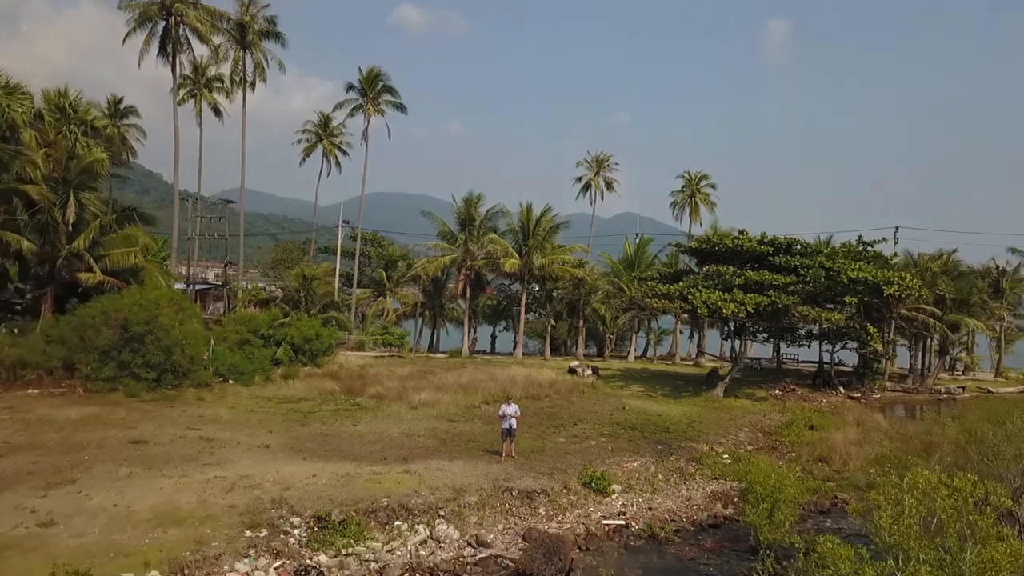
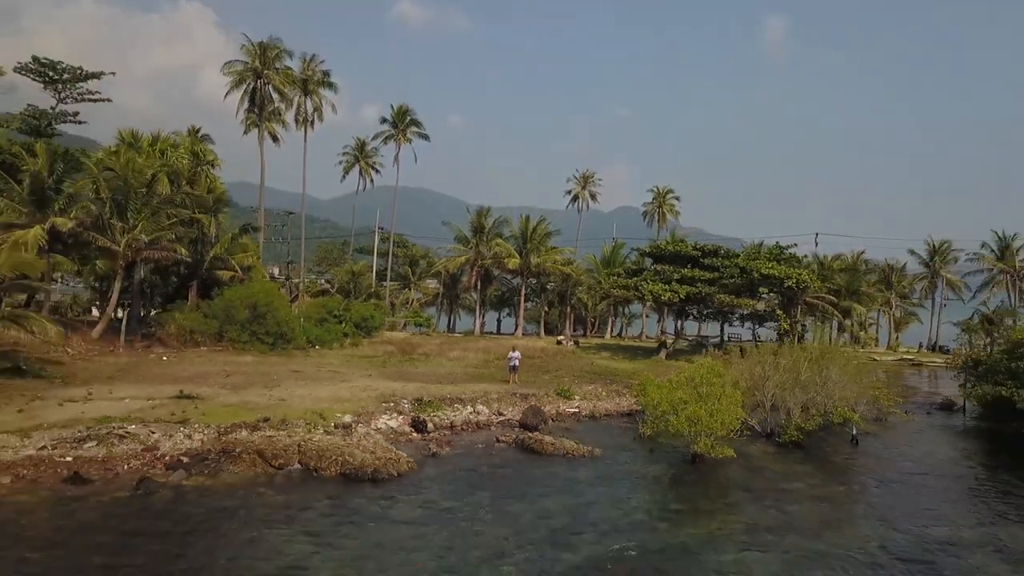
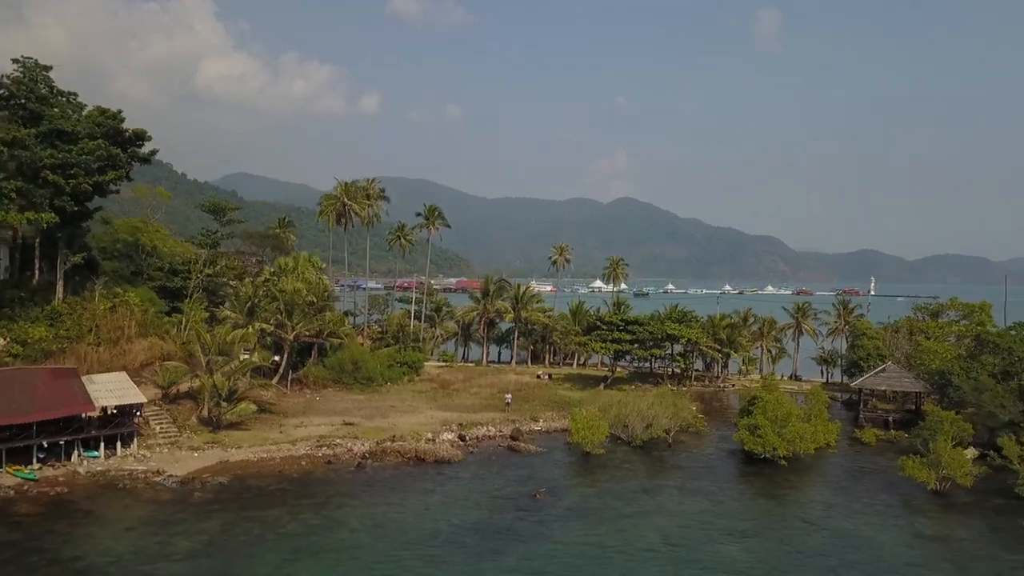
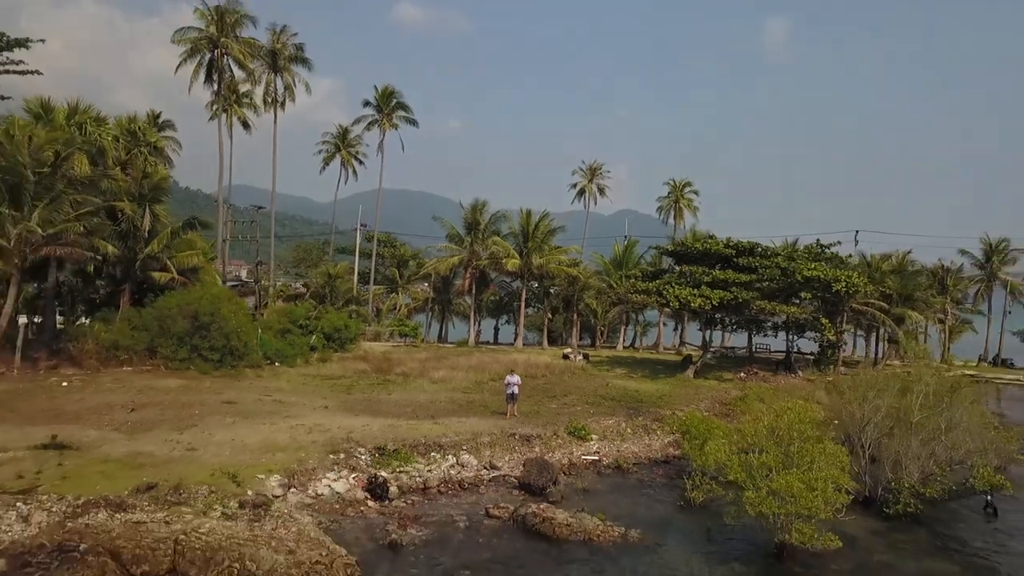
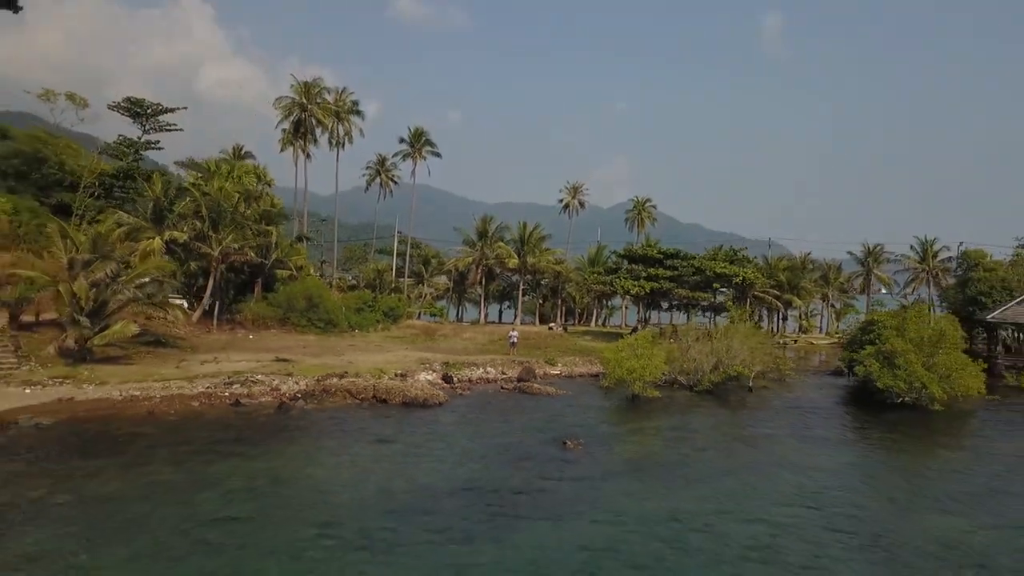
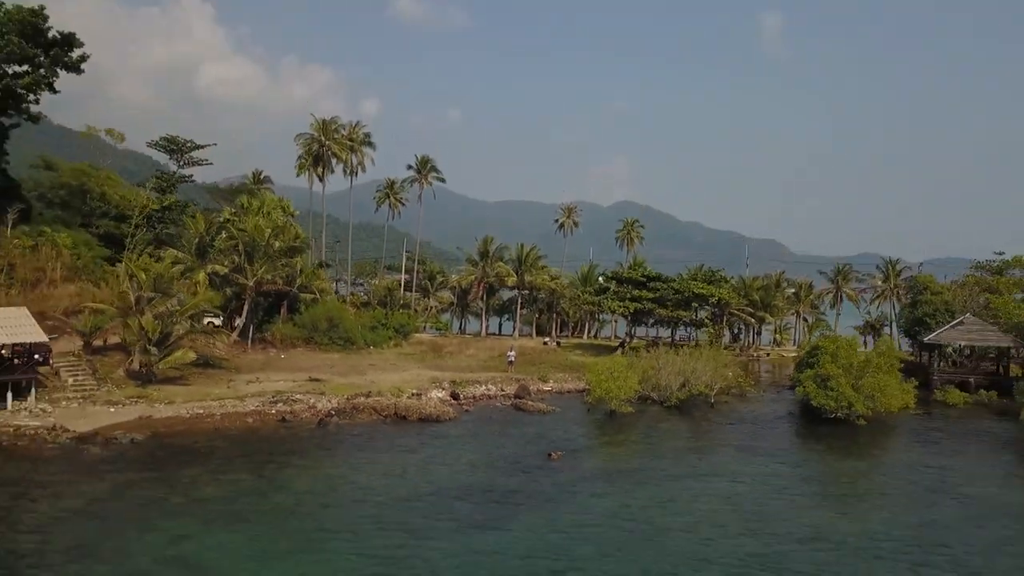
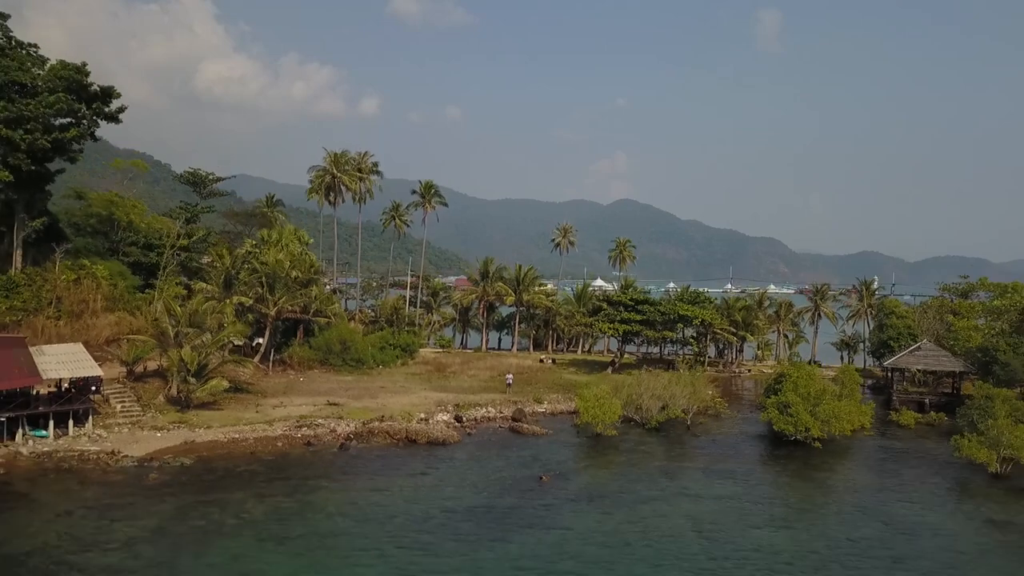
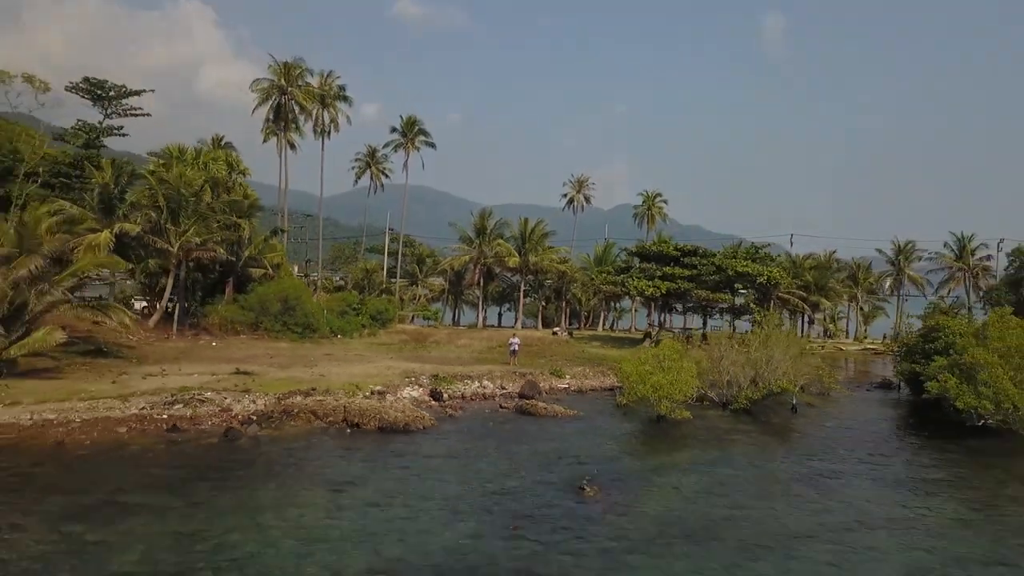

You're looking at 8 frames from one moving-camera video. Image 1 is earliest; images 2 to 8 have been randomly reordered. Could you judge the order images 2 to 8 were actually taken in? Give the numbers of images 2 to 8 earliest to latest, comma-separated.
4, 2, 8, 5, 6, 7, 3
